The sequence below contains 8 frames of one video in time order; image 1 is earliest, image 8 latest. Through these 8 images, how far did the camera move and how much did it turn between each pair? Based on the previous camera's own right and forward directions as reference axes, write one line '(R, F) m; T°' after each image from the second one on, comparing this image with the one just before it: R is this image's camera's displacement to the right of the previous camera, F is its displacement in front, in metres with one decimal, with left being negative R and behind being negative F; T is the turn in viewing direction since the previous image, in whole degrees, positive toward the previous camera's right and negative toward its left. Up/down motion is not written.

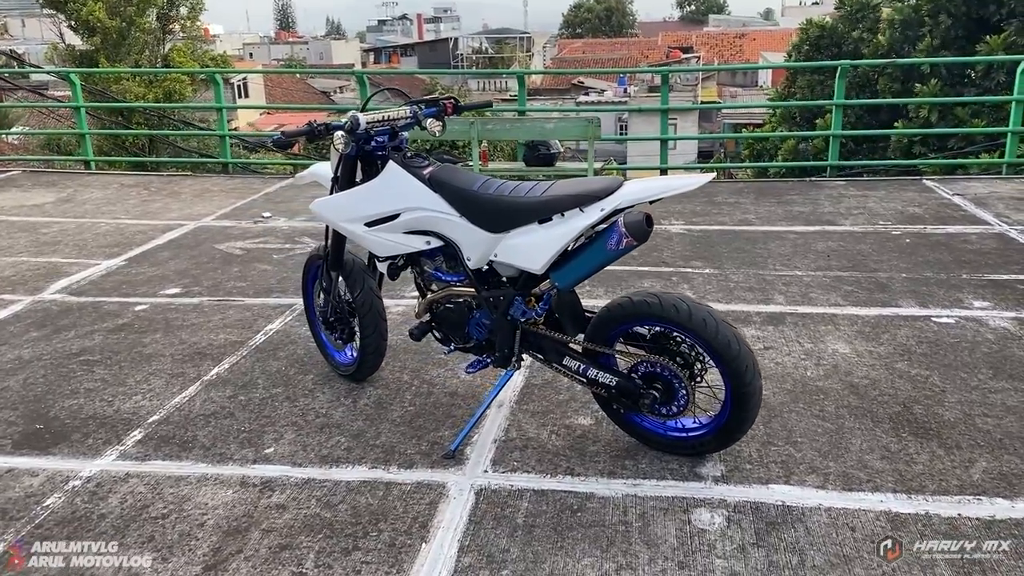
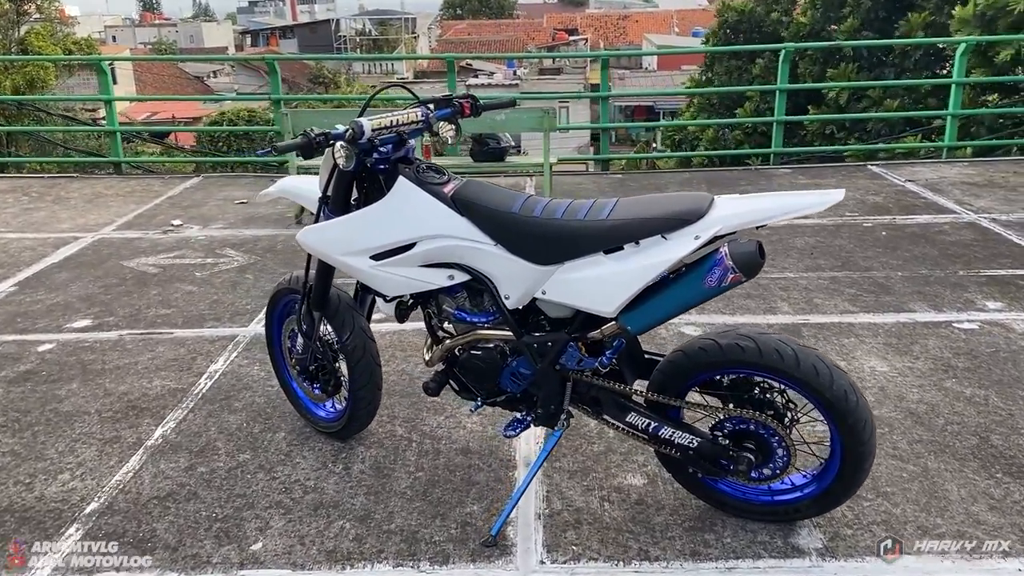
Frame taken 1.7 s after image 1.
(-0.5, +0.7) m; +7°
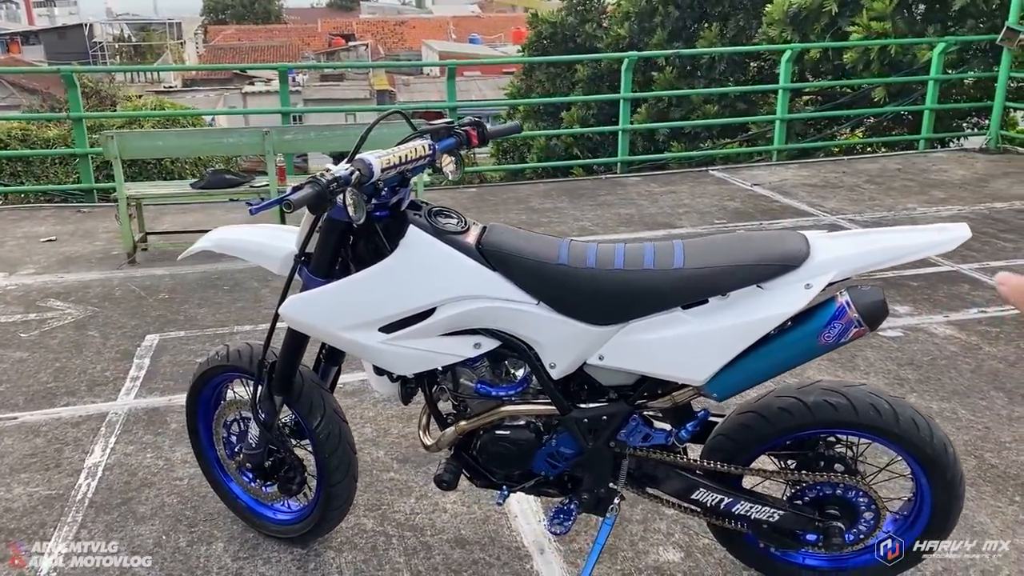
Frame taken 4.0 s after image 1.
(-0.6, +0.6) m; +14°
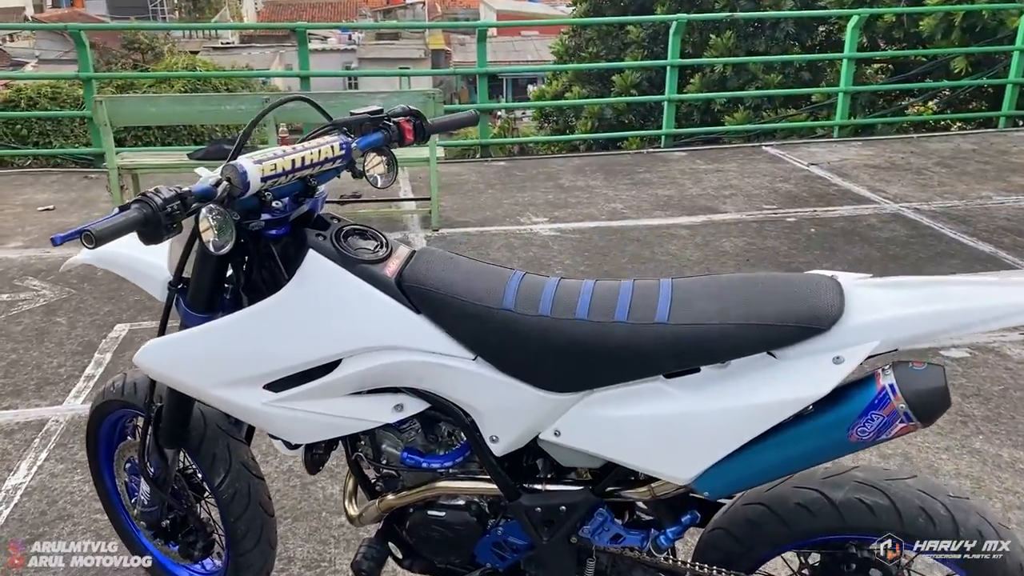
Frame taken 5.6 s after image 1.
(+0.2, +0.6) m; -4°
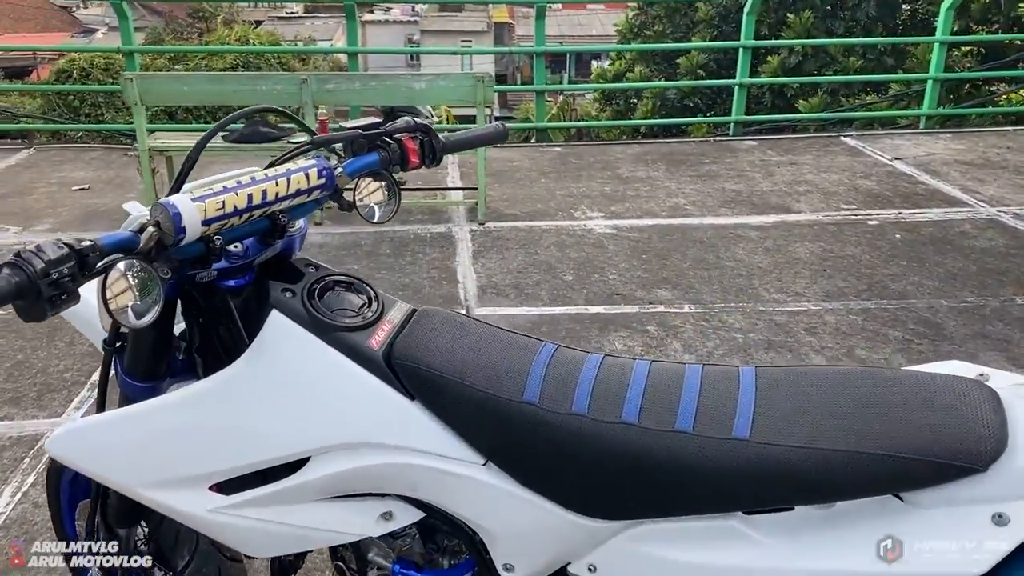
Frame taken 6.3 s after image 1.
(0.0, +0.4) m; -4°
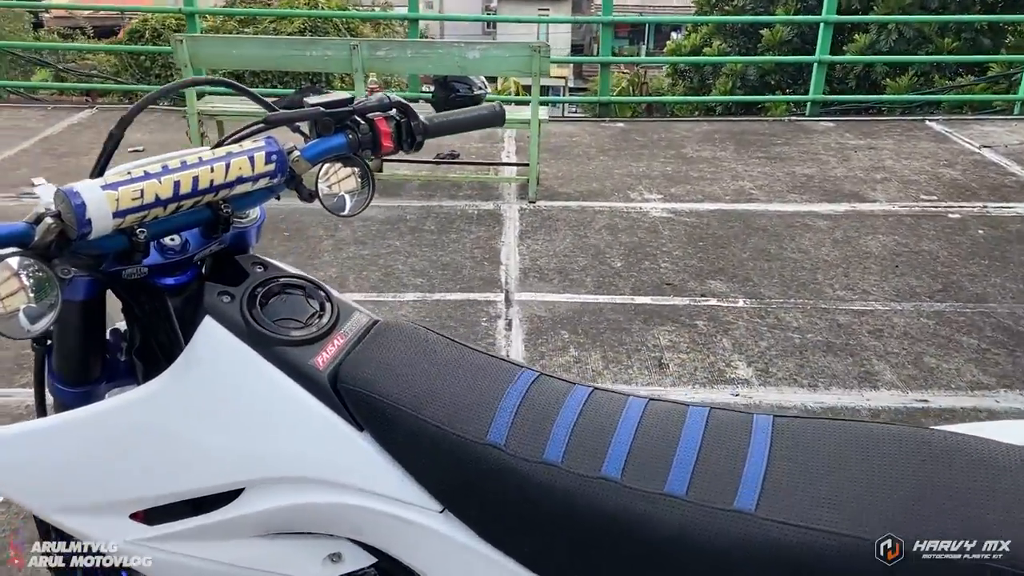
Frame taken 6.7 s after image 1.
(+0.1, +0.2) m; -4°
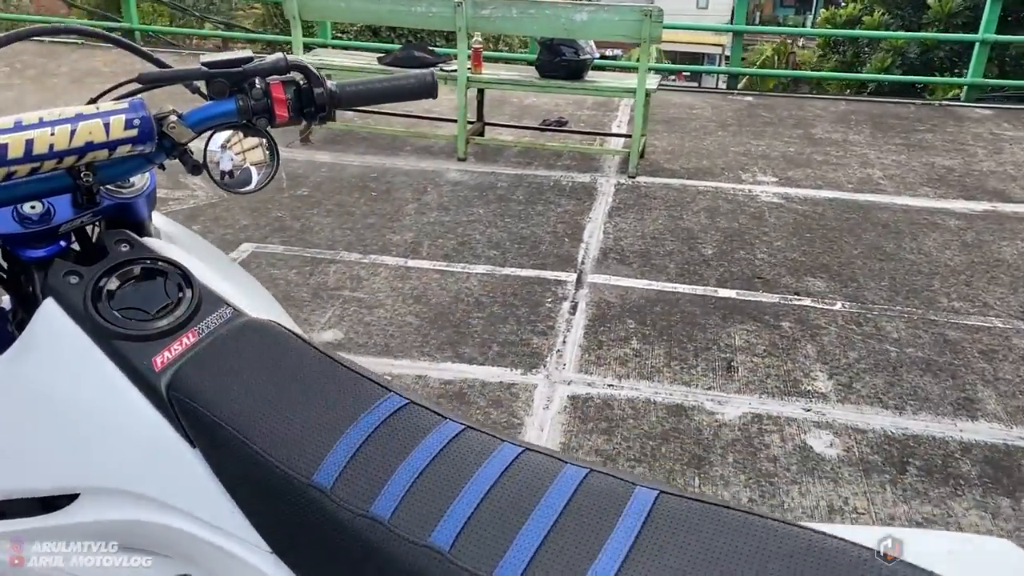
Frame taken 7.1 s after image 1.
(+0.3, +0.2) m; -9°
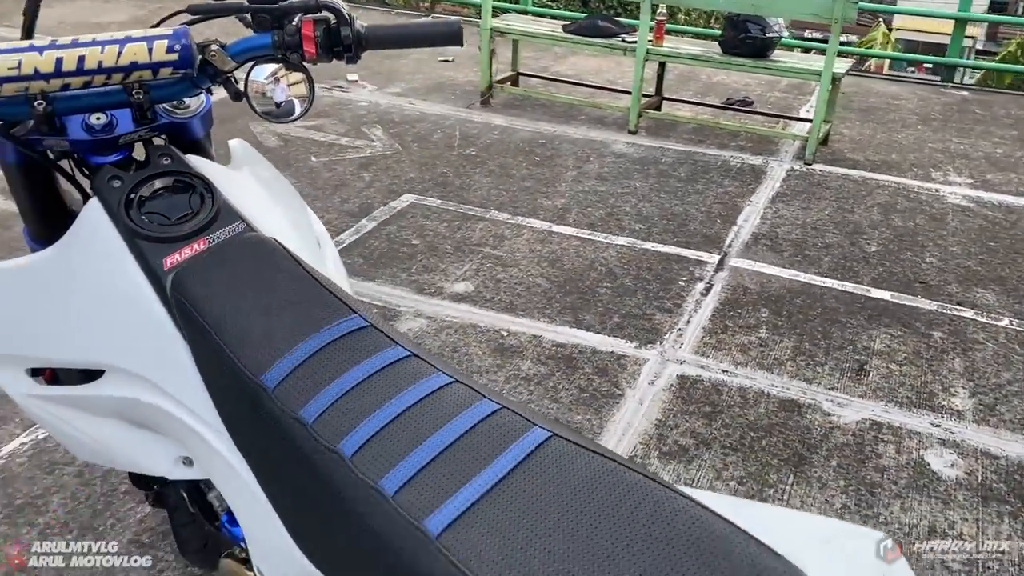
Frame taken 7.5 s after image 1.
(+0.3, 0.0) m; -13°
